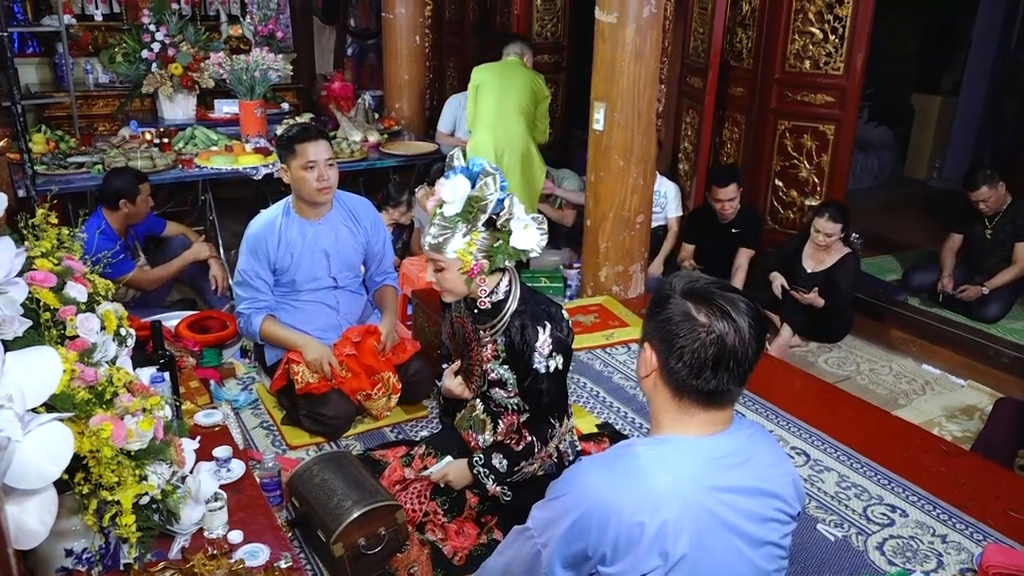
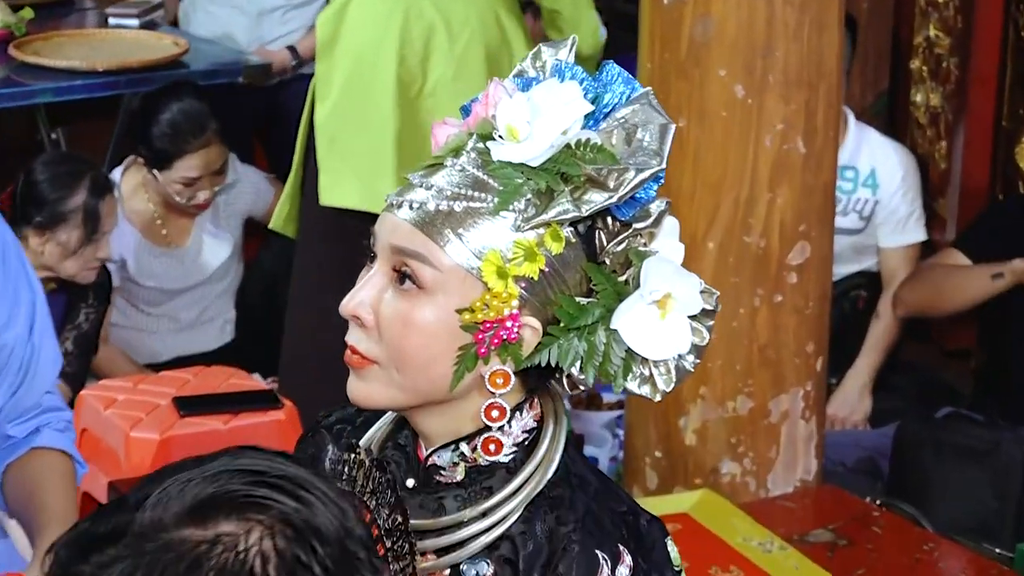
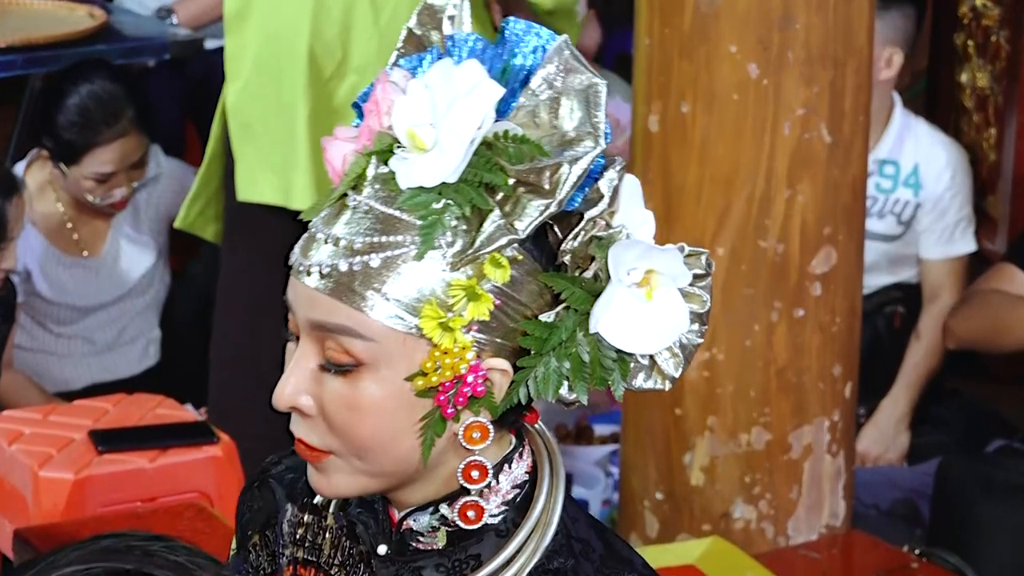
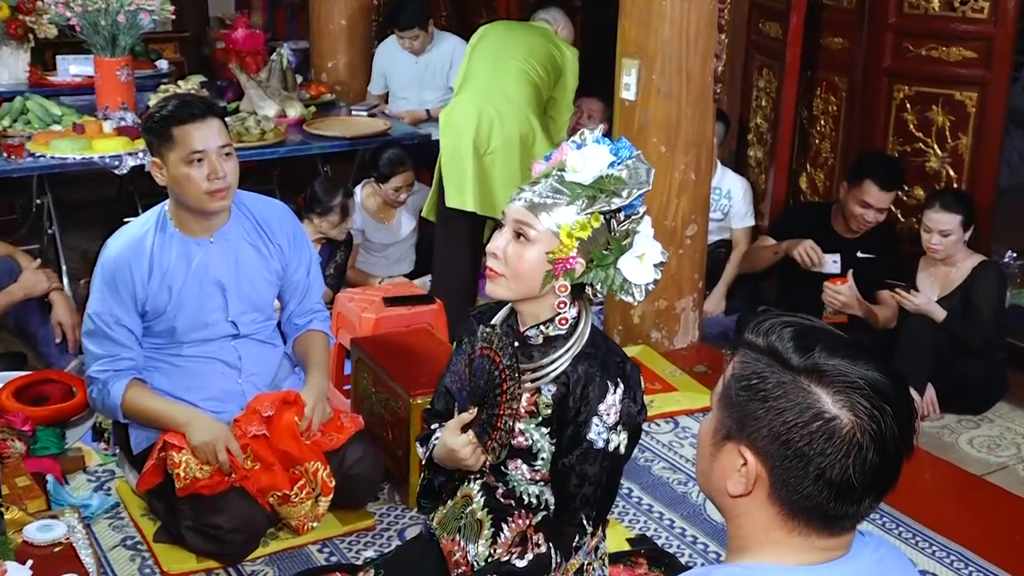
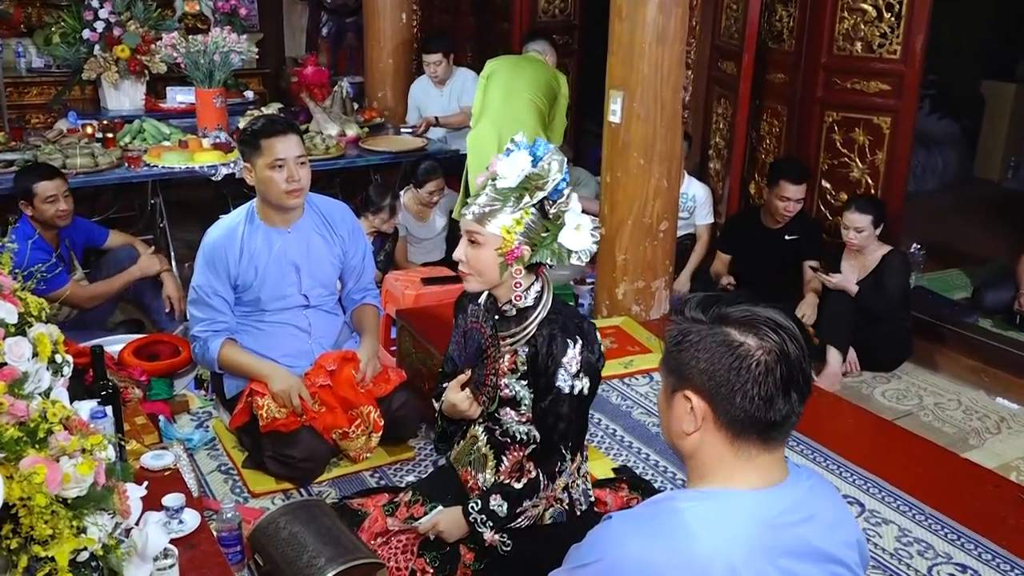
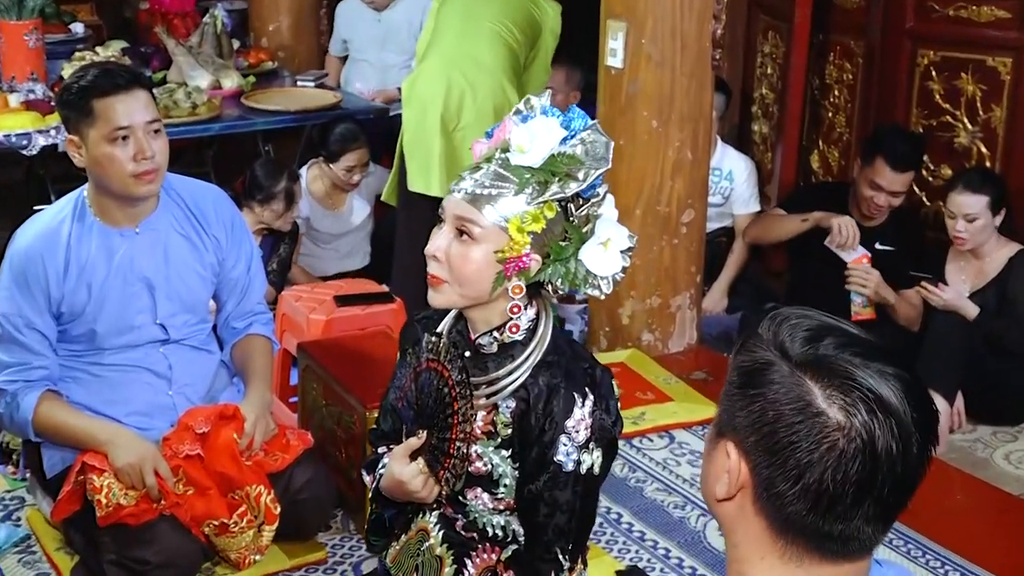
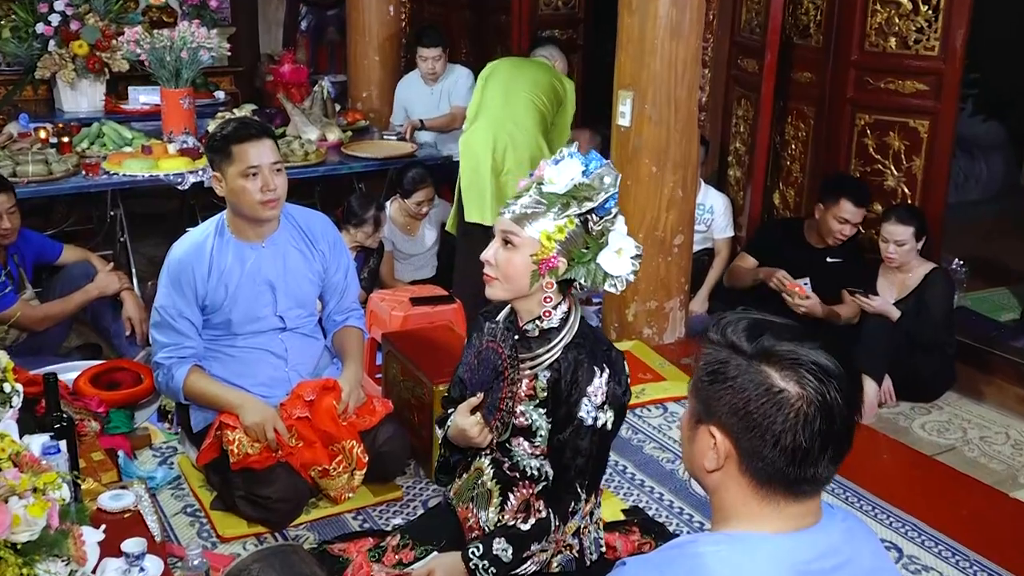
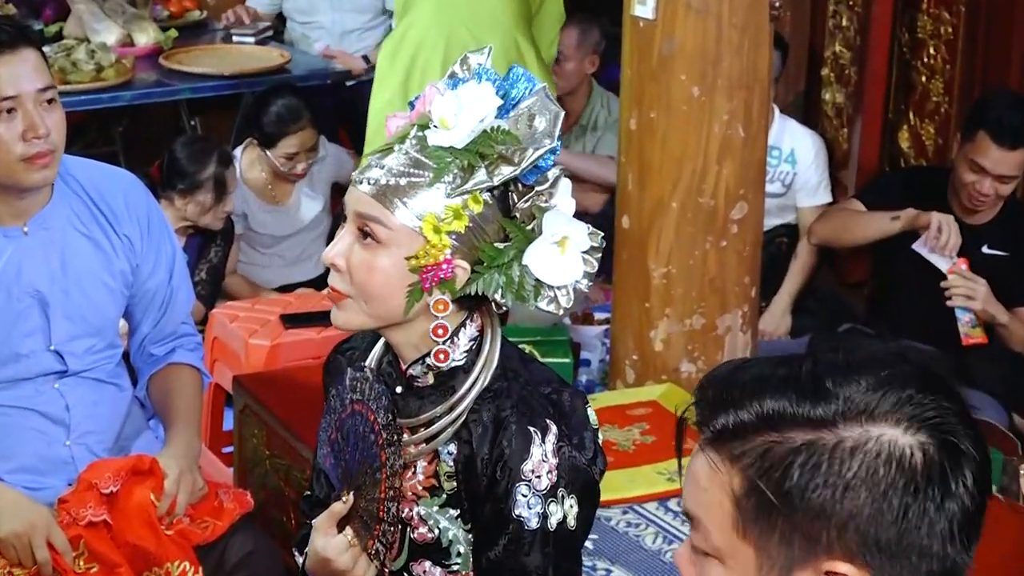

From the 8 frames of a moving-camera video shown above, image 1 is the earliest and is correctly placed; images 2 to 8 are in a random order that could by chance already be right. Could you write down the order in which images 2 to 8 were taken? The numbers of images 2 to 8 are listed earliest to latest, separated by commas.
5, 7, 4, 6, 8, 2, 3
